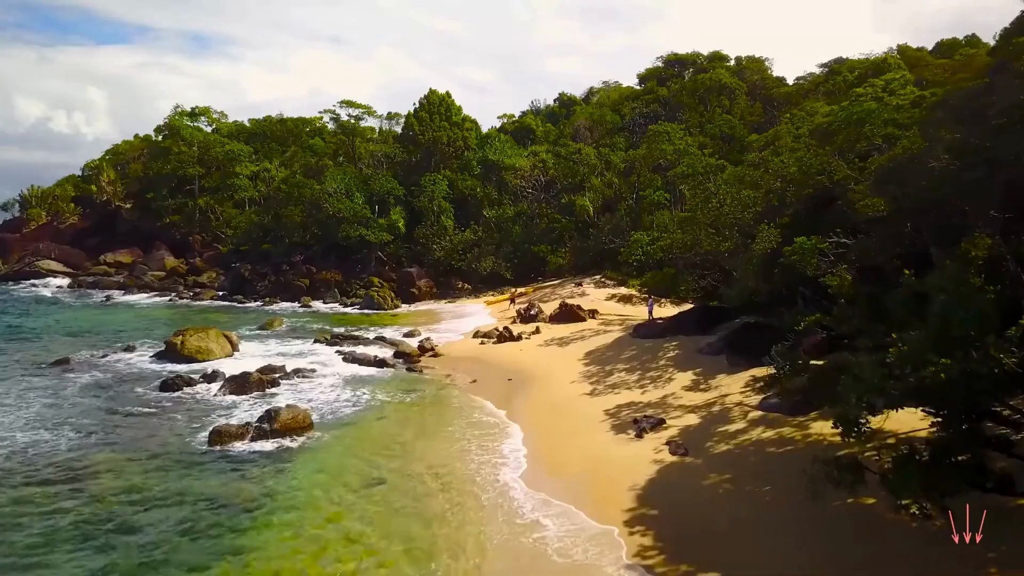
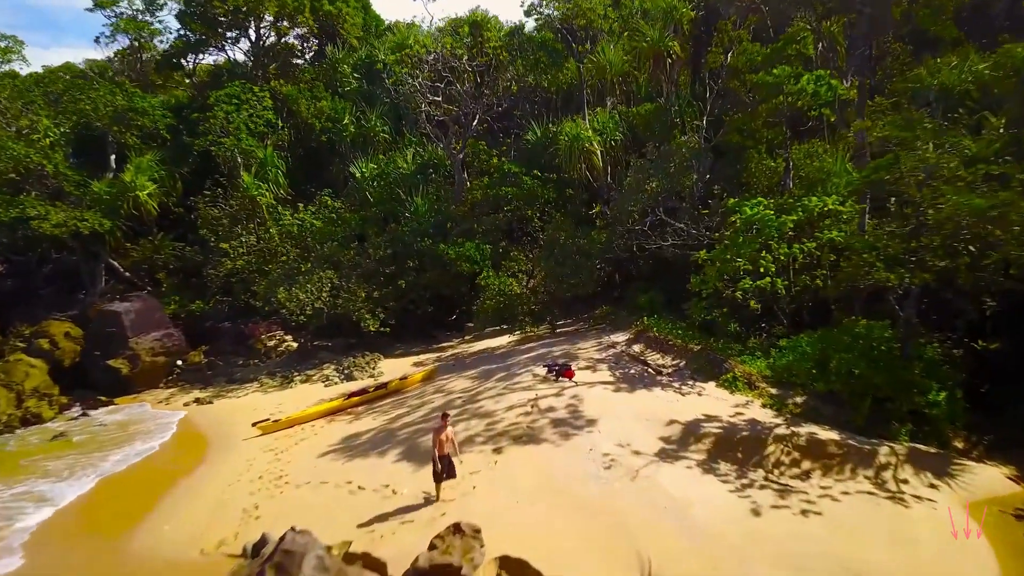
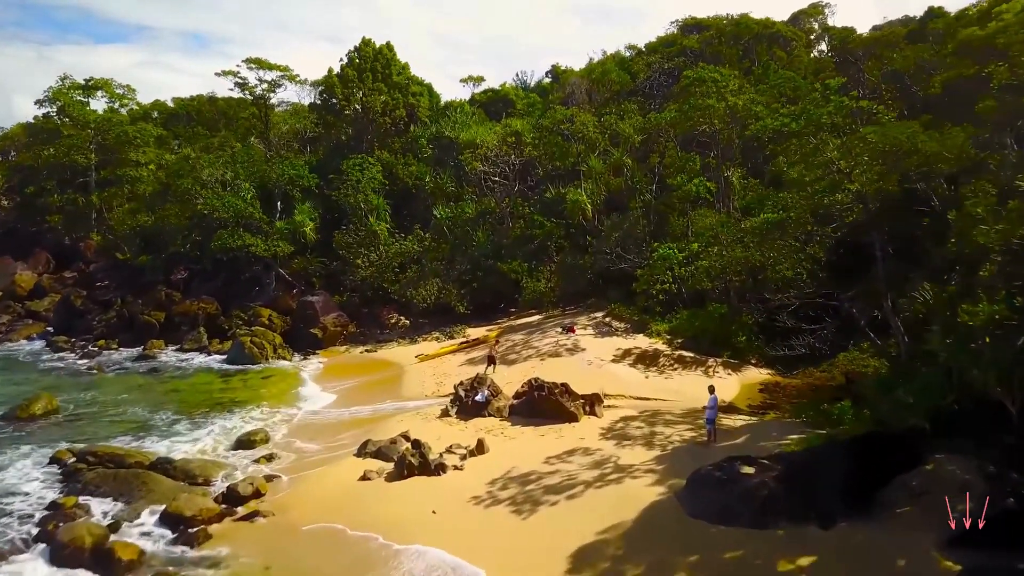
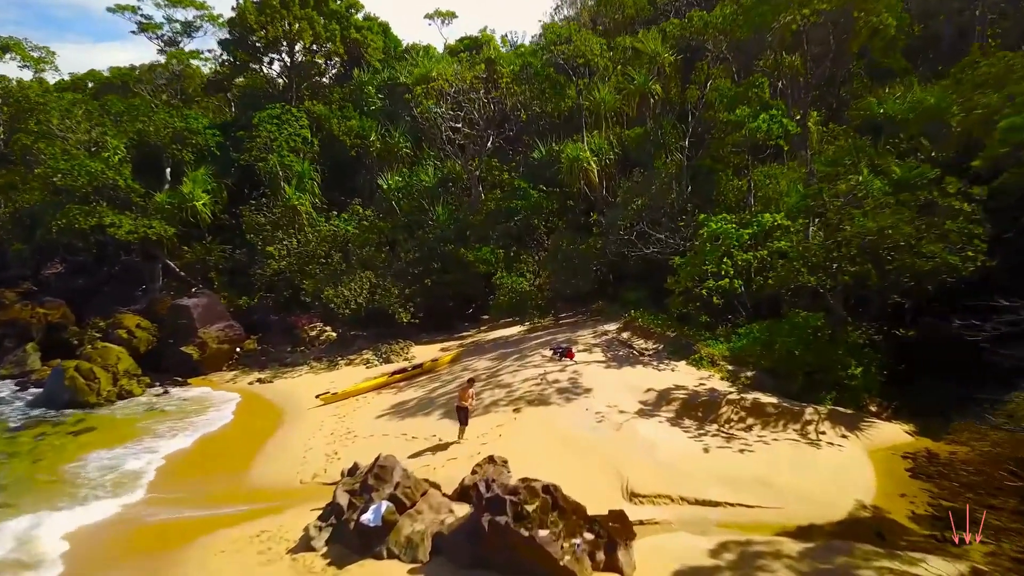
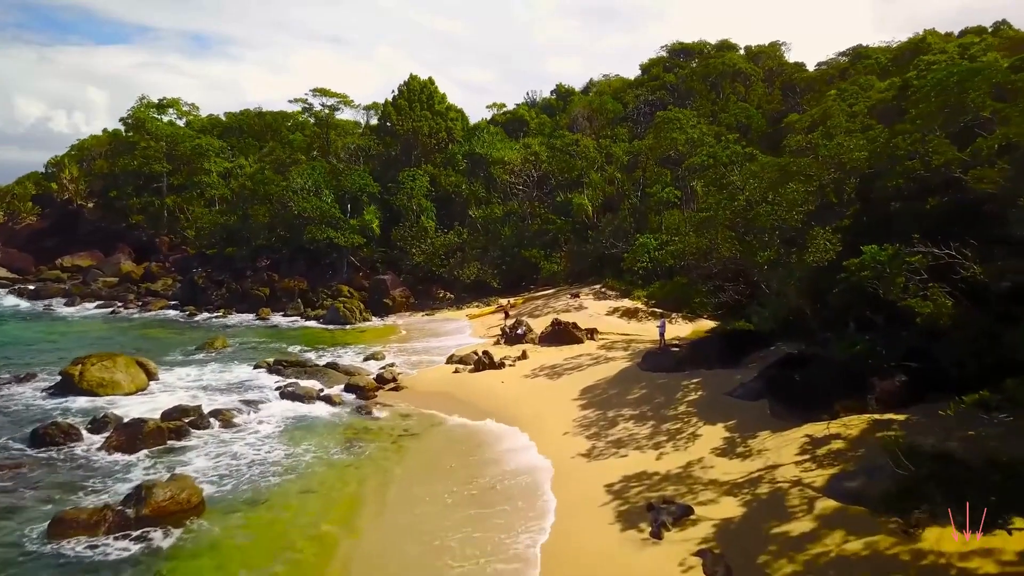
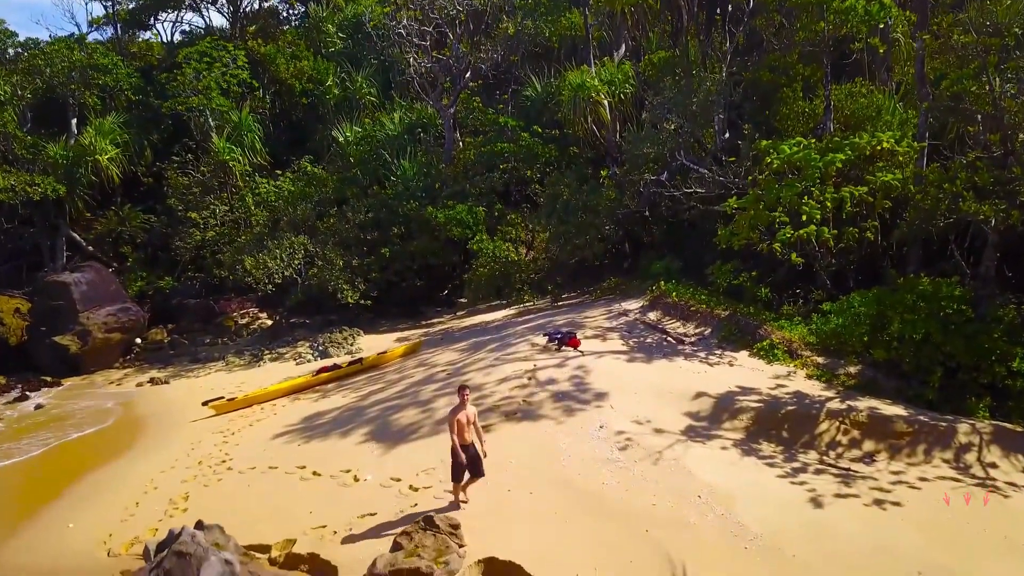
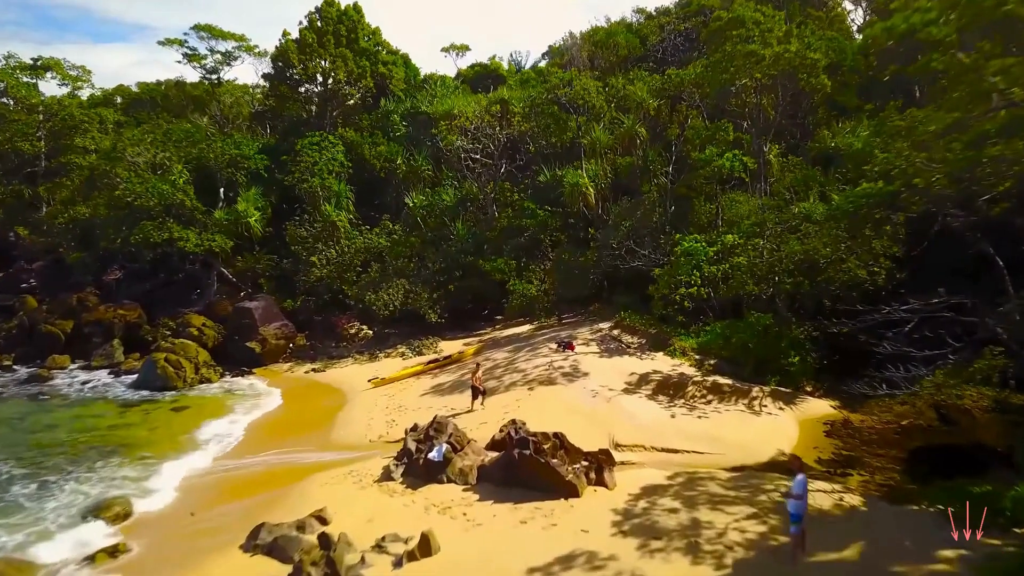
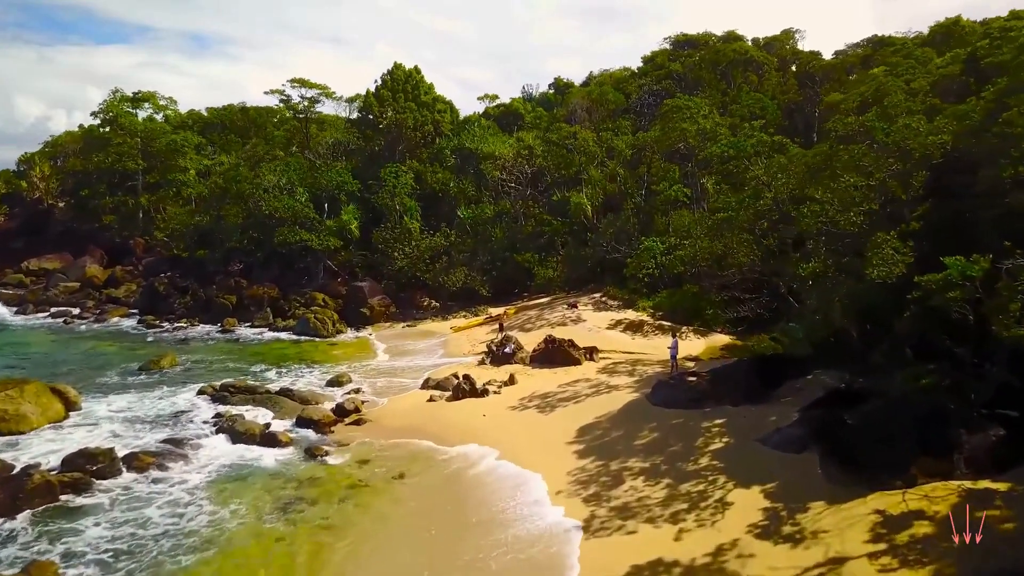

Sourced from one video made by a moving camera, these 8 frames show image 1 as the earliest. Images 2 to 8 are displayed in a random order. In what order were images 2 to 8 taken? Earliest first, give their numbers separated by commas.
5, 8, 3, 7, 4, 2, 6
